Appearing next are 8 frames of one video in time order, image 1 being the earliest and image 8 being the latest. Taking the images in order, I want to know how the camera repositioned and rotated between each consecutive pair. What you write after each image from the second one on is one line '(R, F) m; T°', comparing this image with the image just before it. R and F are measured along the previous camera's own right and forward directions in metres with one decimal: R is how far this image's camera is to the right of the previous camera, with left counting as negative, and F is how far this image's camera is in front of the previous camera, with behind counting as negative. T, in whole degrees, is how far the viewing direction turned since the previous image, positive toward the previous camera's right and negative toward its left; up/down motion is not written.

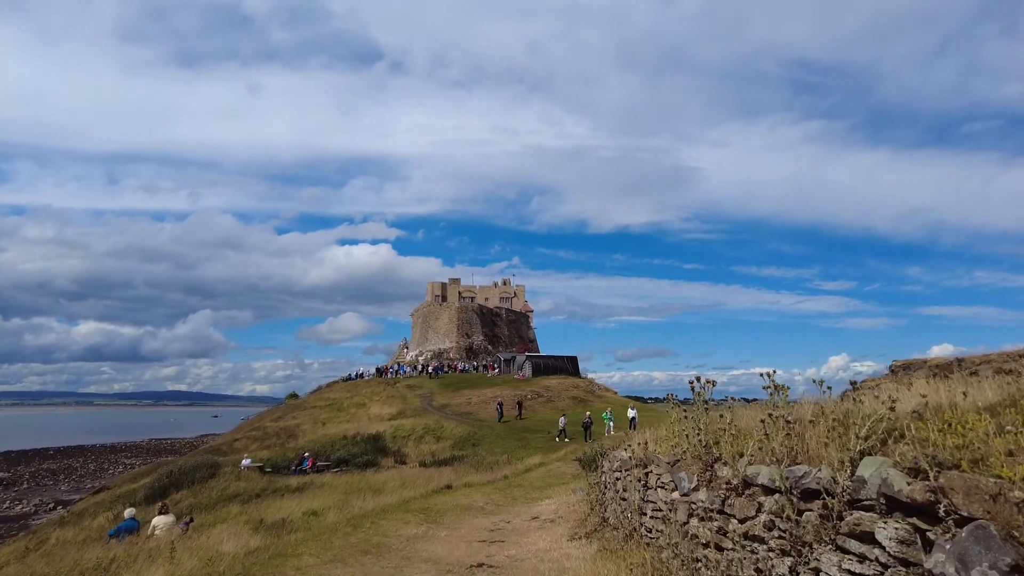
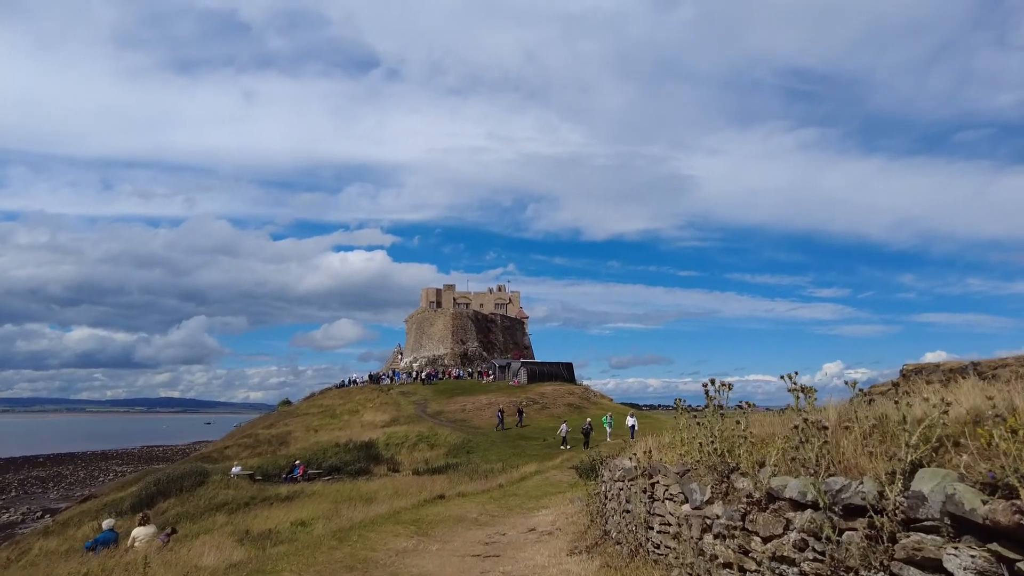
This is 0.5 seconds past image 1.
(0.0, +0.5) m; 0°
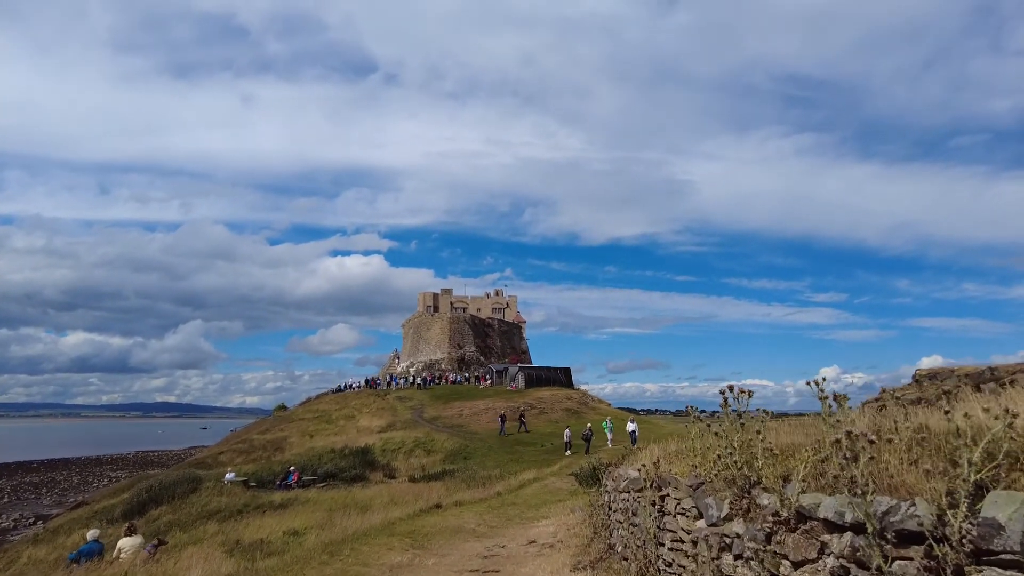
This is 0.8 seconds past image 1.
(0.0, +0.4) m; 0°
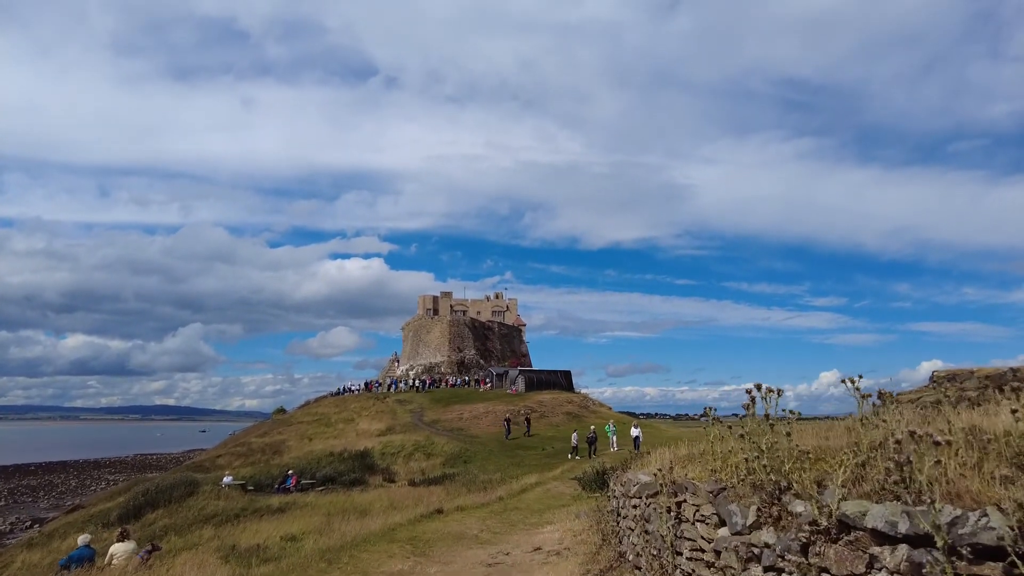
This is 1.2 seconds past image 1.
(-0.1, +0.3) m; 0°
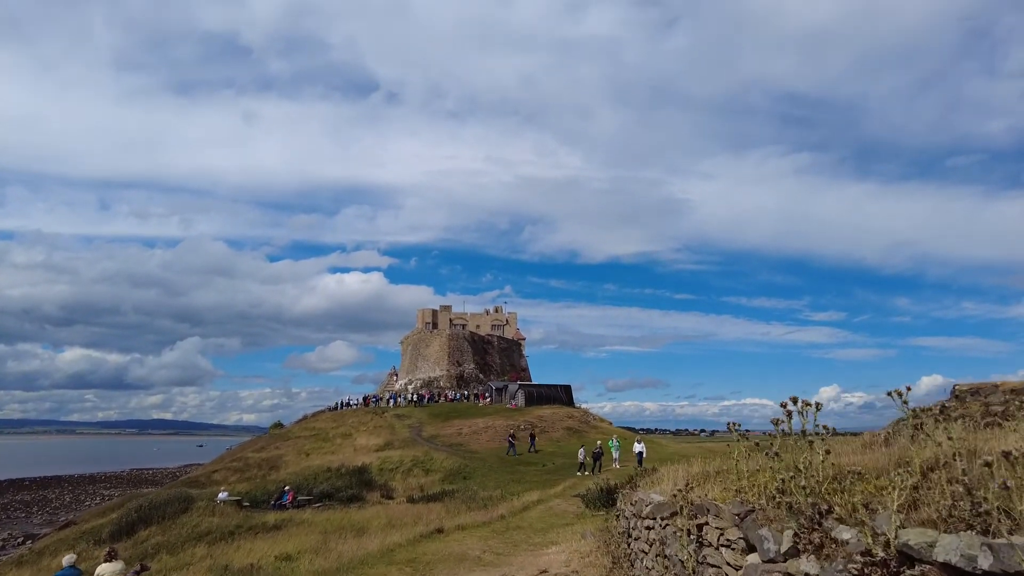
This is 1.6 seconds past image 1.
(-0.1, +0.3) m; 0°
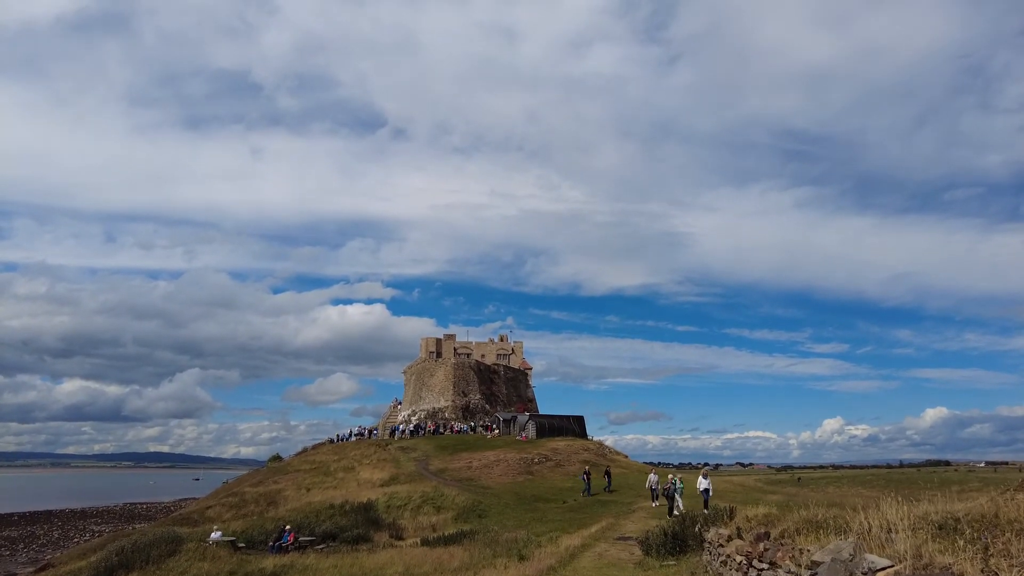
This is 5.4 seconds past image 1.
(-1.1, +2.6) m; 0°
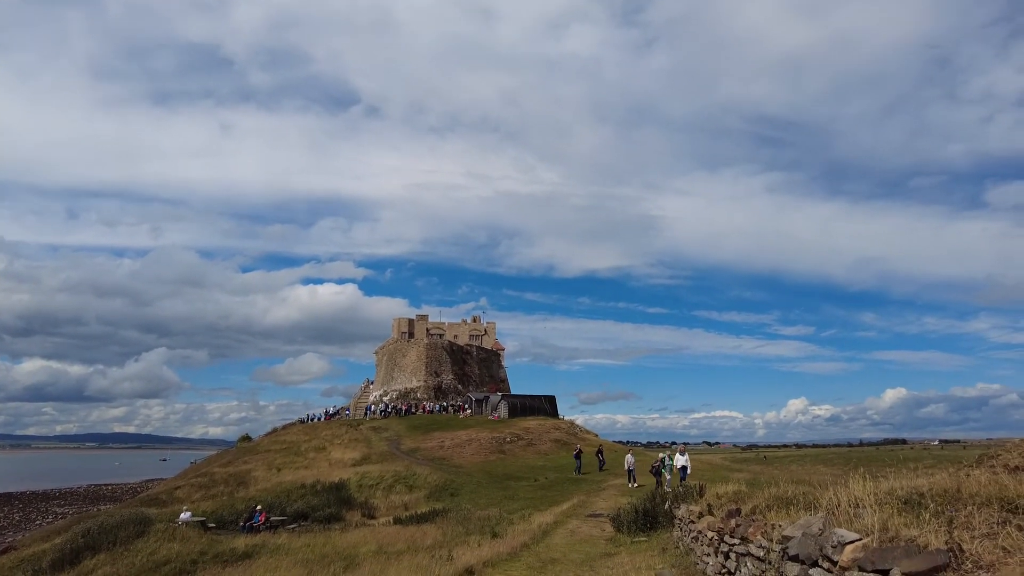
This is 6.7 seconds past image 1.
(-0.1, 0.0) m; +2°
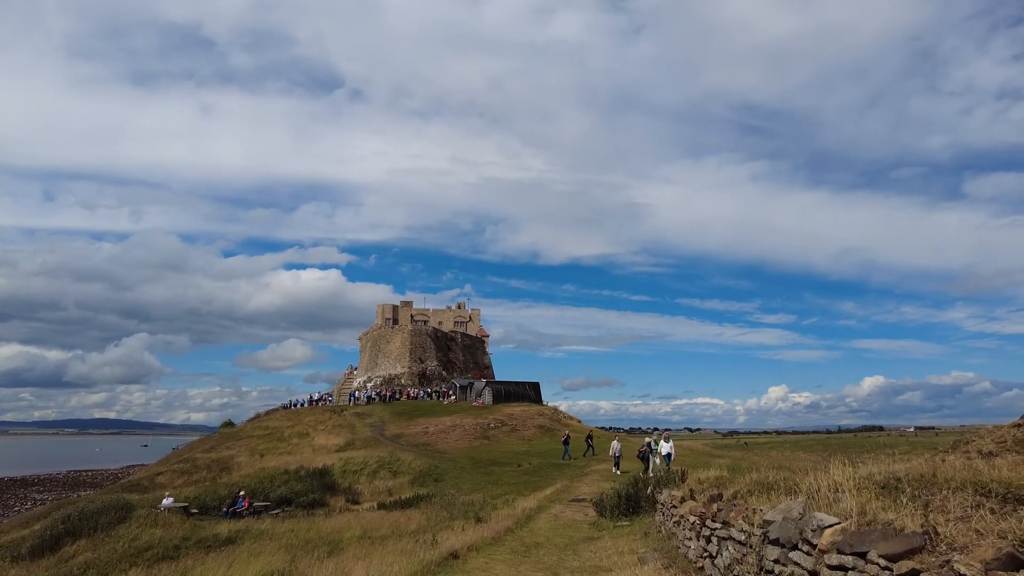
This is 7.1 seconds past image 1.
(0.0, 0.0) m; +1°
